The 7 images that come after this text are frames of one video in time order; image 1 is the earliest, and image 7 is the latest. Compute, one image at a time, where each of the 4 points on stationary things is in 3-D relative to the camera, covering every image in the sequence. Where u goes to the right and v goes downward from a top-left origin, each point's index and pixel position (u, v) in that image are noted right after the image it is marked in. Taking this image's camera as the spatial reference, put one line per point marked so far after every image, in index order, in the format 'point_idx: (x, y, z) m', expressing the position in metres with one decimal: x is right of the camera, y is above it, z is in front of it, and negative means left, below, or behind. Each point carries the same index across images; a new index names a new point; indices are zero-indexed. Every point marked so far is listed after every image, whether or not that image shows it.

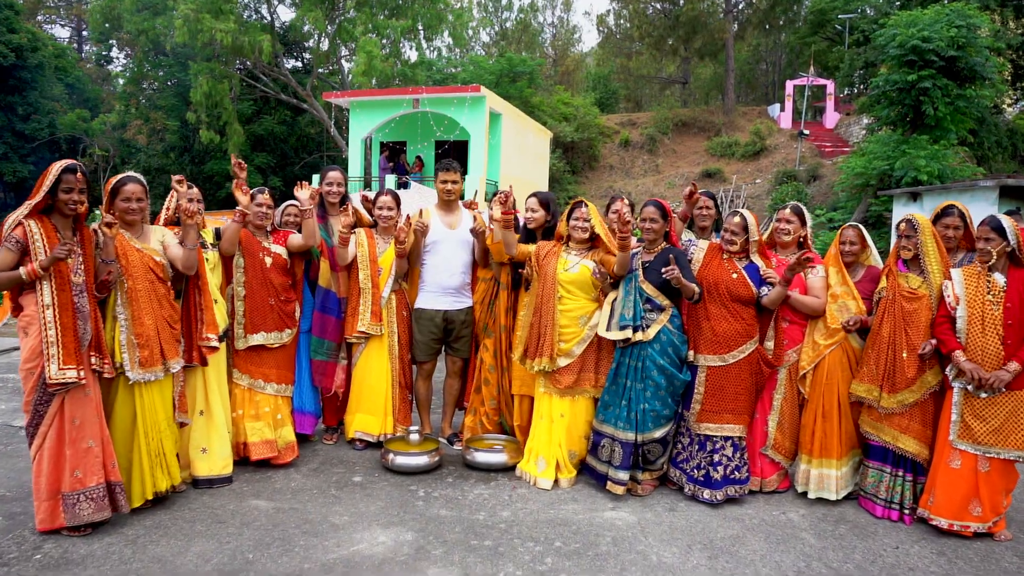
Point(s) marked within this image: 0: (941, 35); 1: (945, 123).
0: (+10.2, +6.0, +15.4) m
1: (+10.7, +4.1, +16.1) m
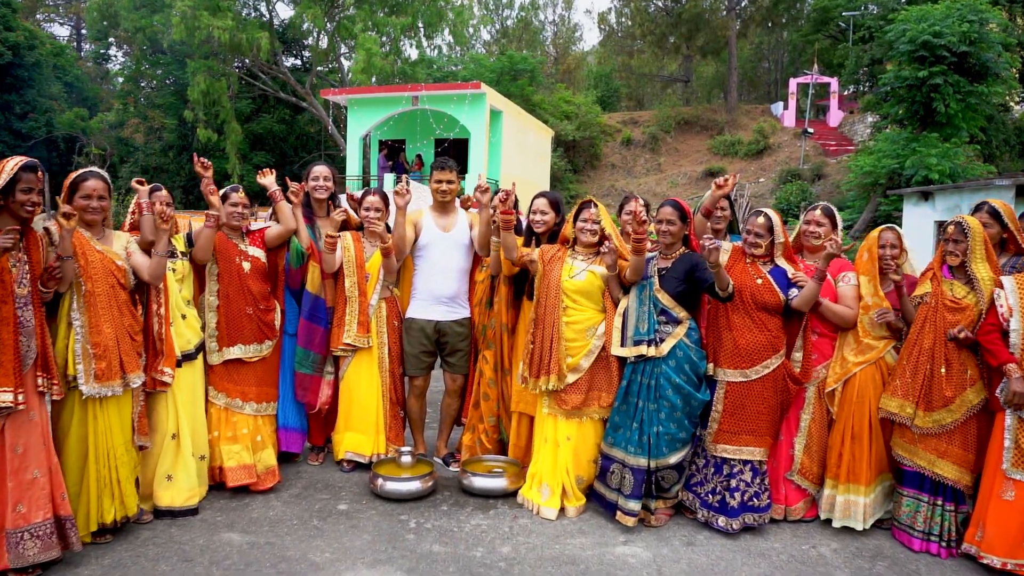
0: (+10.2, +6.0, +15.0) m
1: (+10.7, +4.0, +15.7) m
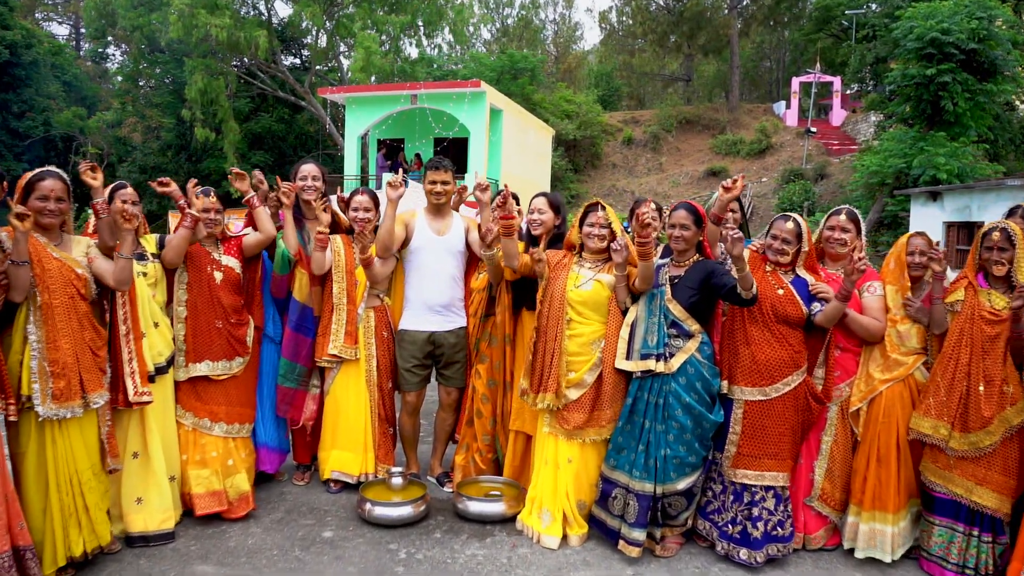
0: (+10.2, +5.9, +14.7) m
1: (+10.7, +4.0, +15.4) m
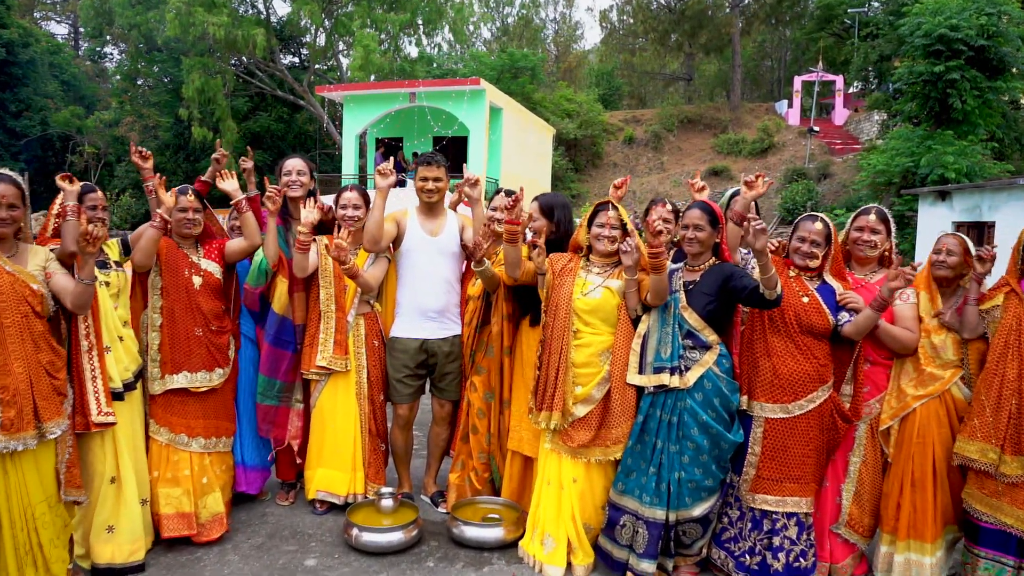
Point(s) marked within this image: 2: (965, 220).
0: (+10.2, +5.9, +14.4) m
1: (+10.7, +4.0, +15.1) m
2: (+8.7, +1.3, +12.5) m
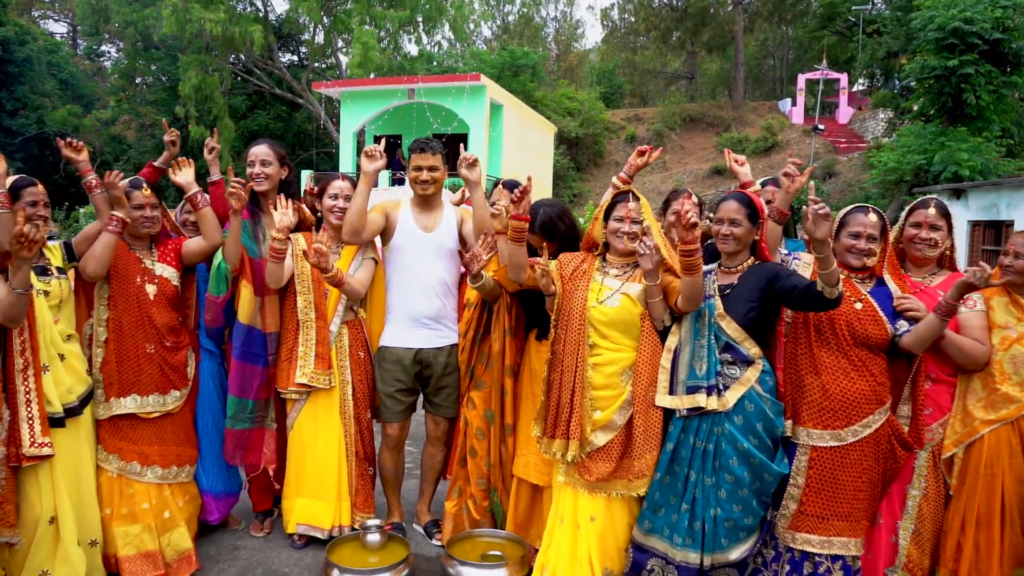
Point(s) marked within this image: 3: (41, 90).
0: (+10.2, +5.9, +14.0) m
1: (+10.7, +4.0, +14.7) m
2: (+8.7, +1.3, +12.0) m
3: (-14.6, +6.1, +20.0) m
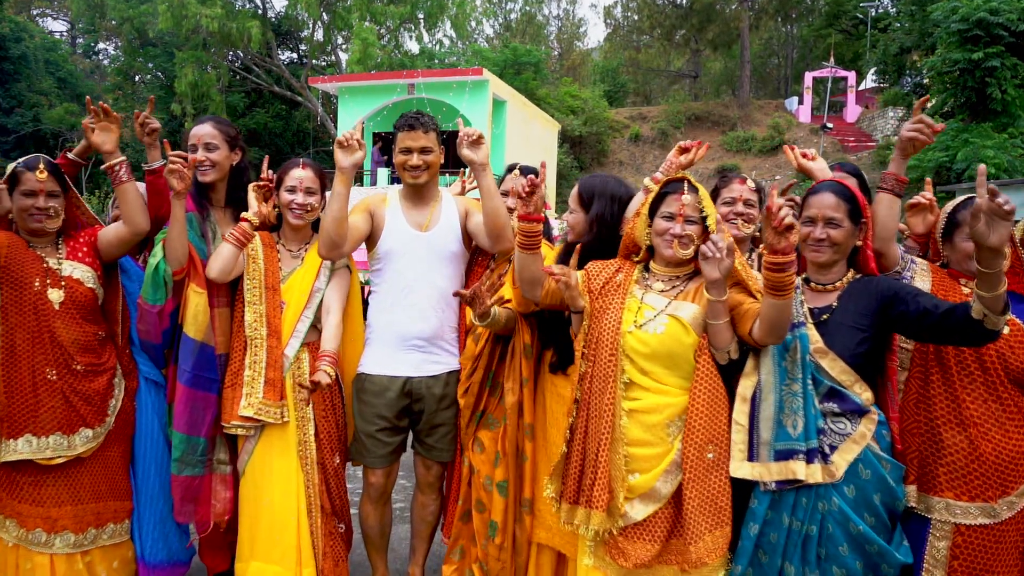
0: (+10.3, +5.8, +13.3) m
1: (+10.8, +3.9, +14.0) m
2: (+8.8, +1.2, +11.4) m
3: (-14.5, +6.1, +19.4) m
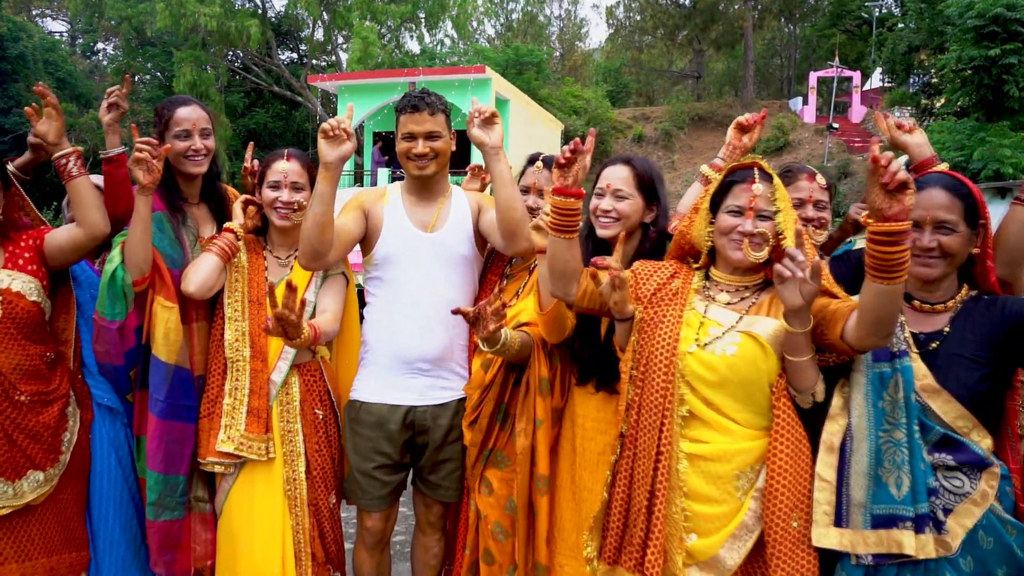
0: (+10.4, +5.7, +13.0) m
1: (+10.9, +3.8, +13.6) m
2: (+8.9, +1.1, +11.0) m
3: (-14.4, +6.0, +19.0) m
